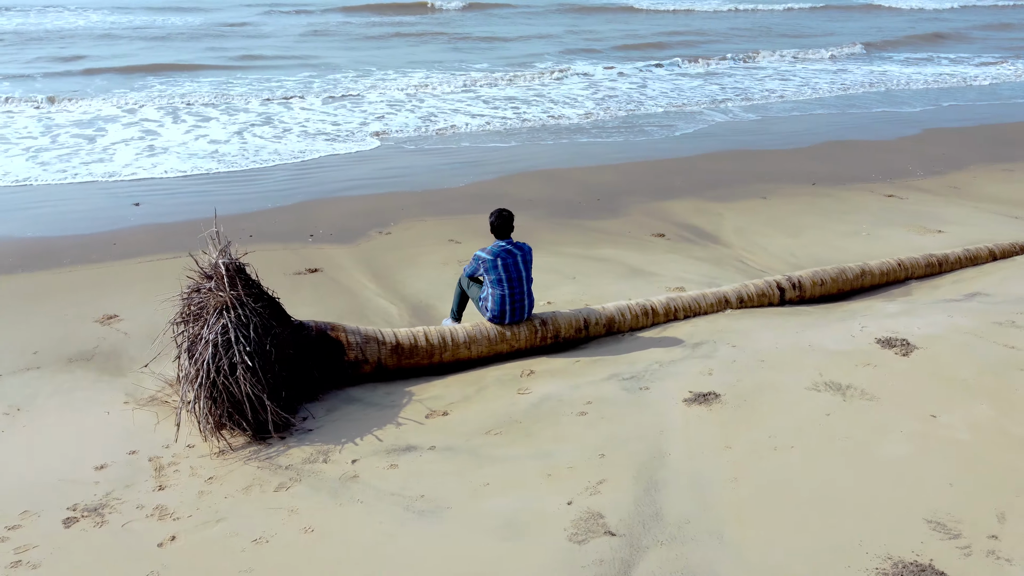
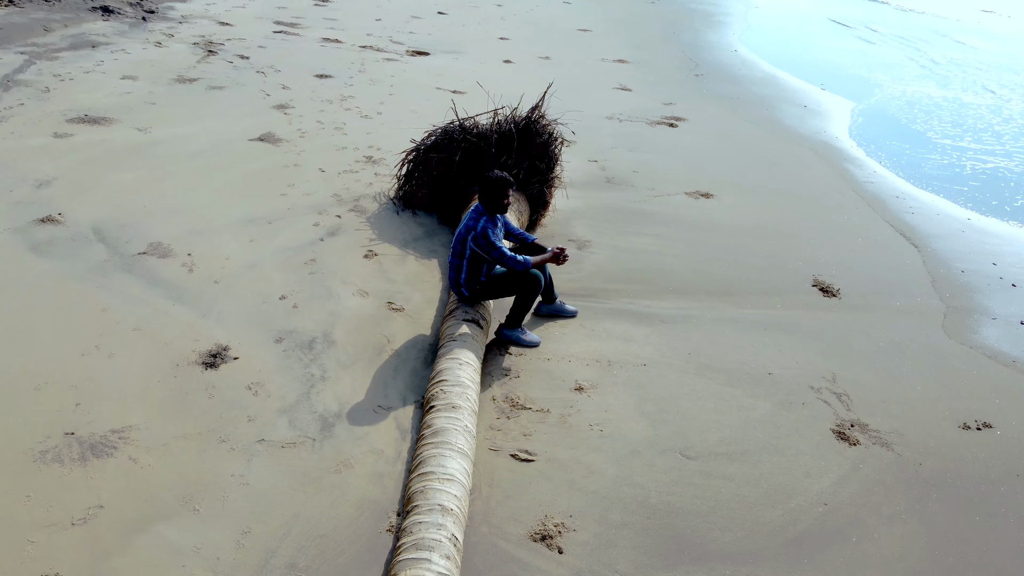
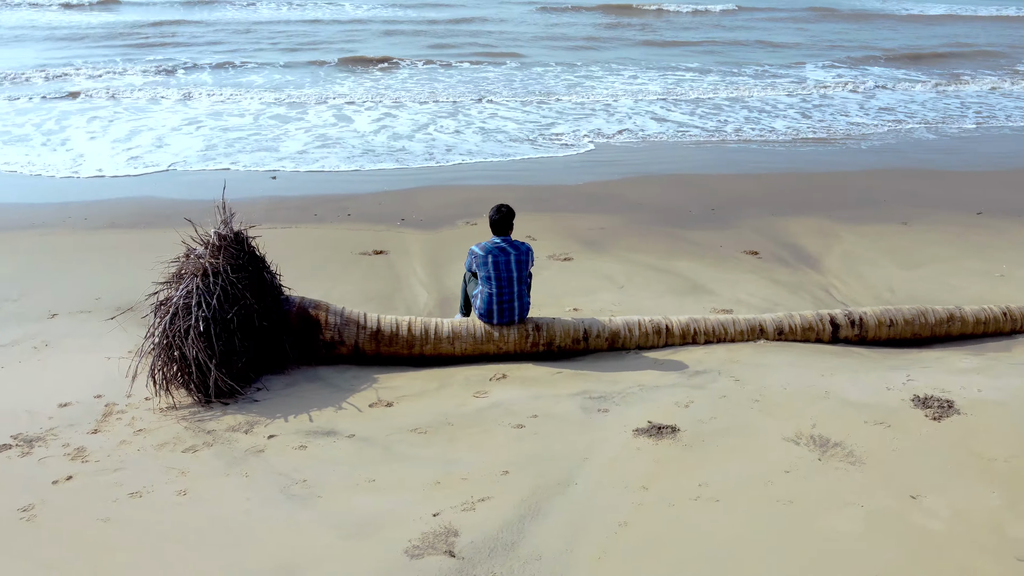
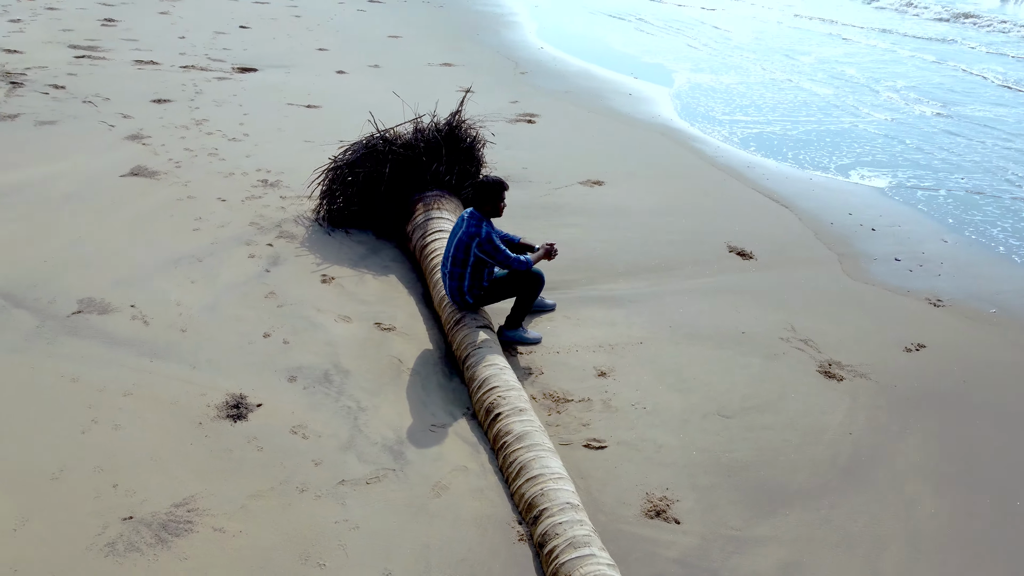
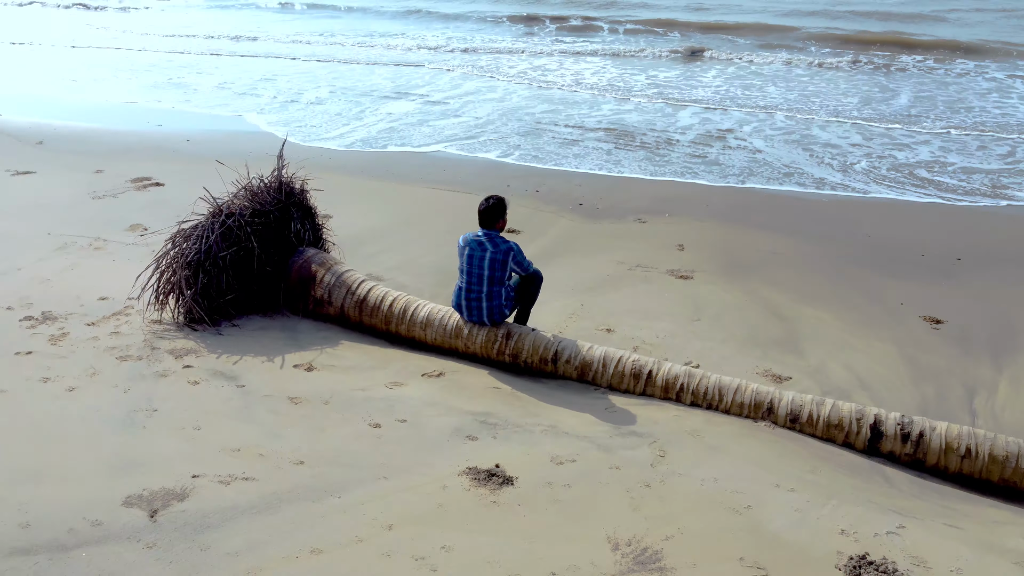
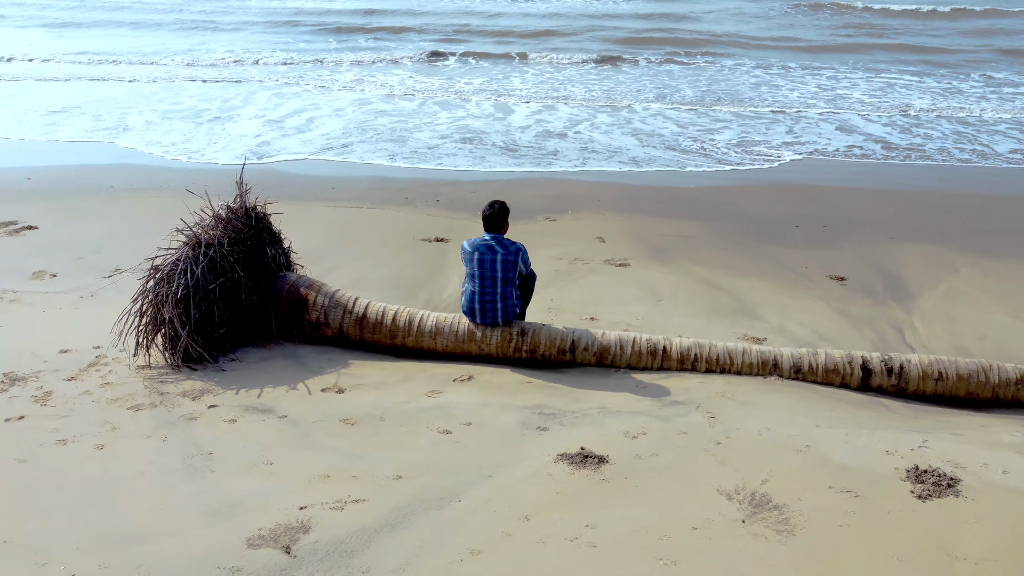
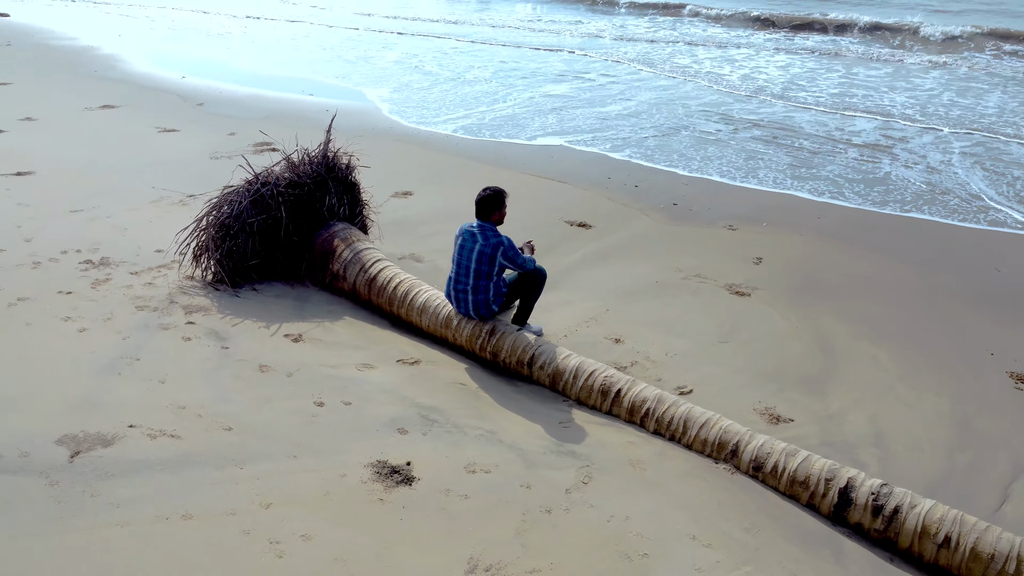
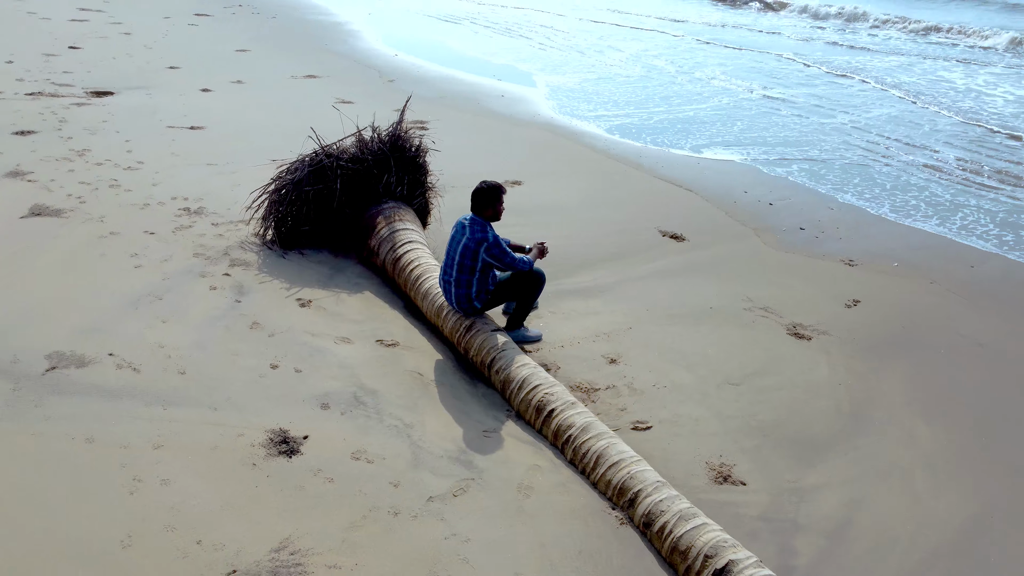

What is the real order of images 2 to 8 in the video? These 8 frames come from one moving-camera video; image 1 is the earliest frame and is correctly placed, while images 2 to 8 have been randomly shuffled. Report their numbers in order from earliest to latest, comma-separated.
3, 6, 5, 7, 8, 4, 2
